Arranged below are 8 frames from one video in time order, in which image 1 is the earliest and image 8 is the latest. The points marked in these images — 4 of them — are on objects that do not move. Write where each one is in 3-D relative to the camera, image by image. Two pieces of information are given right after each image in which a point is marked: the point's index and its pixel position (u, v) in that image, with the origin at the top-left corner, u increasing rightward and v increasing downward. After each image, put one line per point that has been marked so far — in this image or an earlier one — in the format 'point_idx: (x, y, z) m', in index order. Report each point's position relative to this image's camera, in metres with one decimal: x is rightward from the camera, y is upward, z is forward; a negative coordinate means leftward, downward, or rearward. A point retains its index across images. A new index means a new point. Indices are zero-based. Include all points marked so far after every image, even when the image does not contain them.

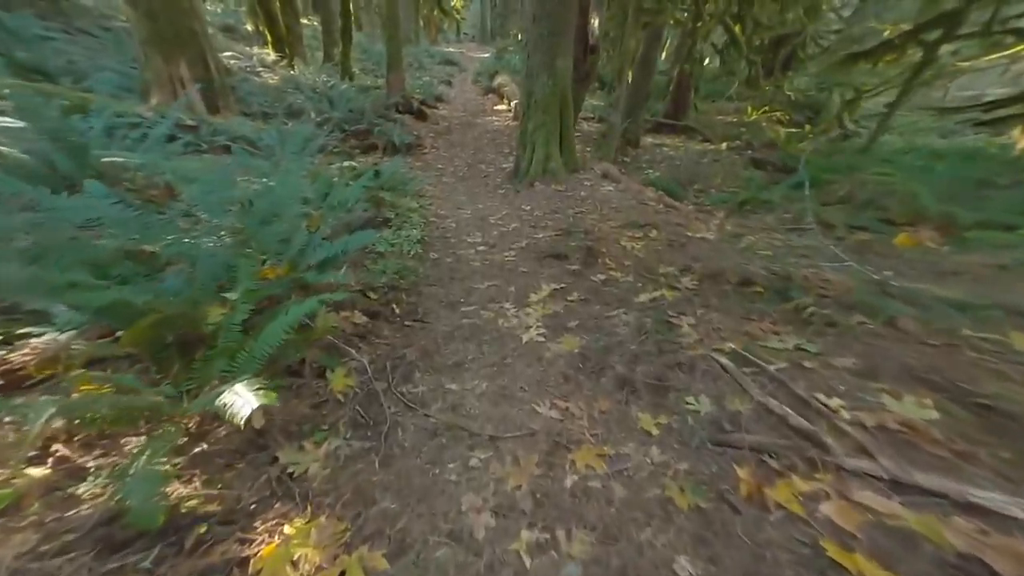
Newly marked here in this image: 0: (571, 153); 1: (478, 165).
0: (+1.4, +3.1, +9.1) m
1: (-0.9, +3.6, +11.1) m
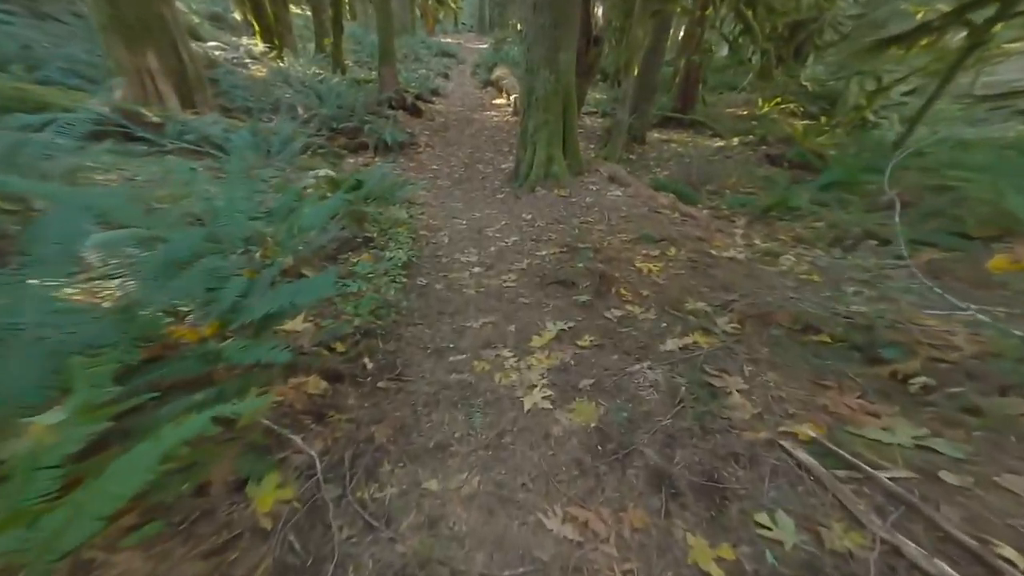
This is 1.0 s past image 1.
0: (+1.4, +2.8, +8.2) m
1: (-0.9, +3.3, +10.3) m
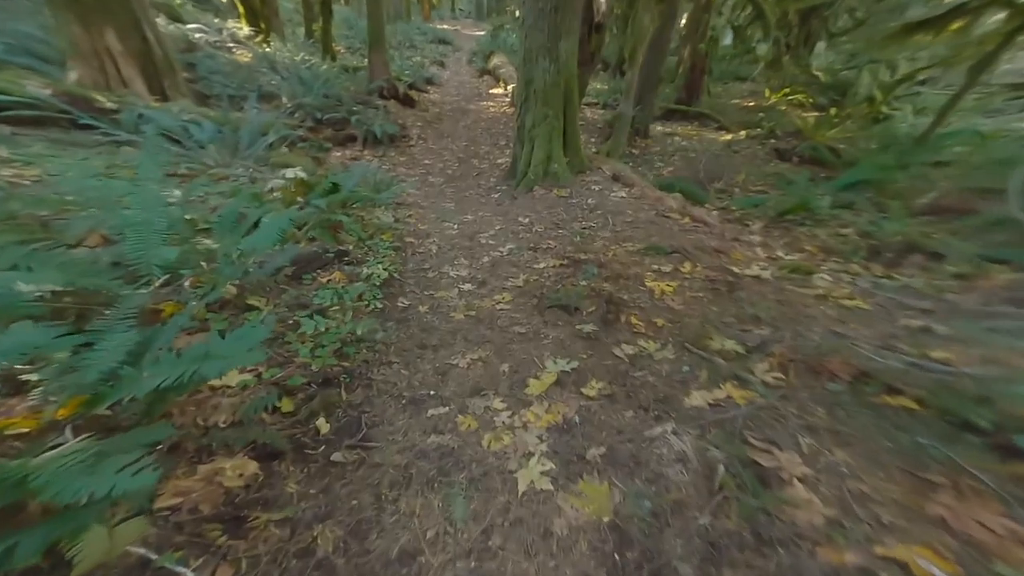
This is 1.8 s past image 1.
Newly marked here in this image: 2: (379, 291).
0: (+1.3, +2.7, +7.6) m
1: (-1.0, +3.2, +9.5) m
2: (-1.4, -0.1, +4.0) m
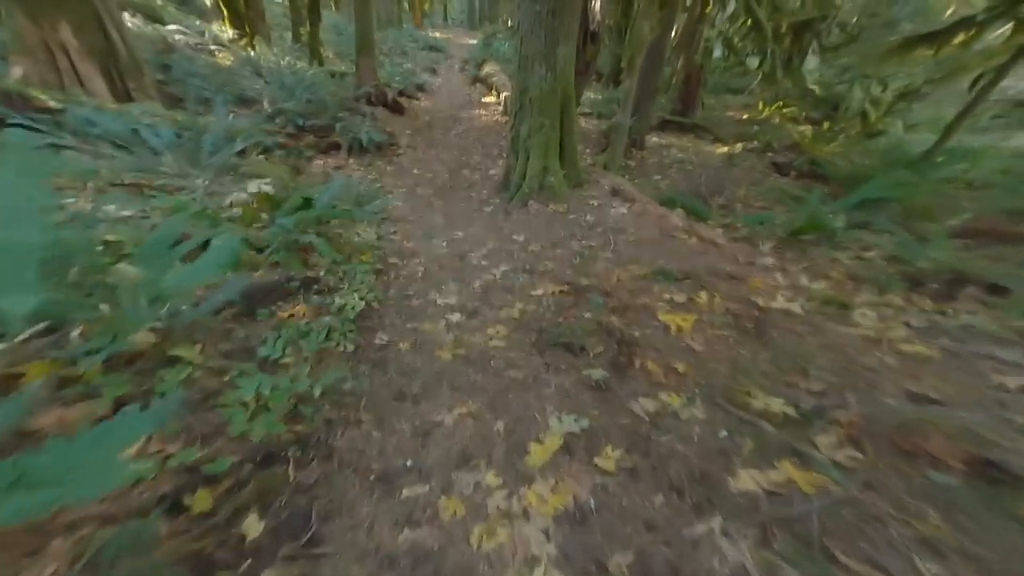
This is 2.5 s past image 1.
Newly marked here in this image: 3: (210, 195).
0: (+1.1, +2.3, +7.1) m
1: (-1.2, +2.8, +9.0) m
2: (-1.4, -0.3, +3.4) m
3: (-3.4, +1.0, +4.3) m
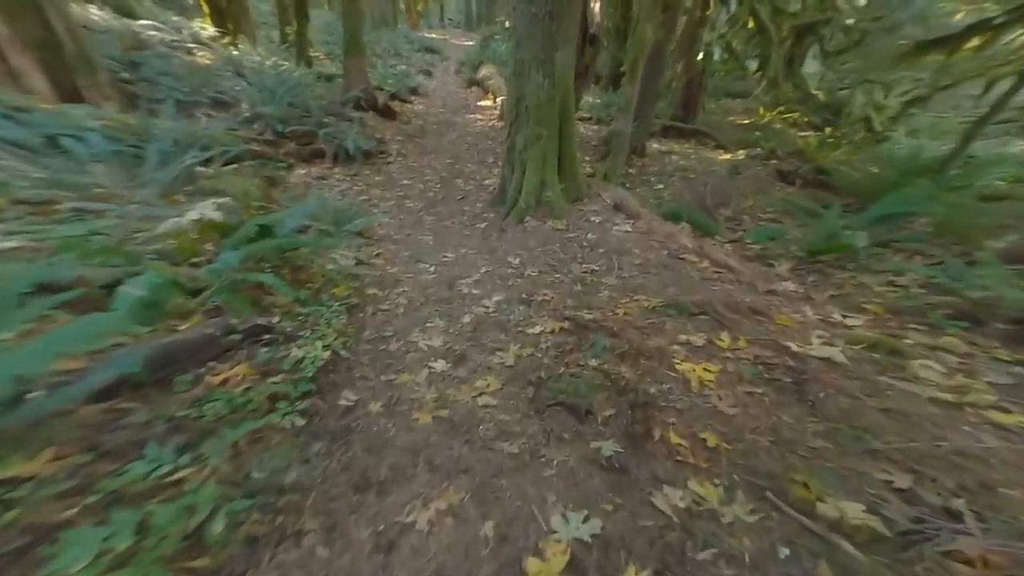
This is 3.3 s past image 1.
0: (+1.0, +1.9, +6.6) m
1: (-1.3, +2.4, +8.5) m
2: (-1.5, -0.7, +2.8) m
3: (-3.5, +0.6, +3.7) m
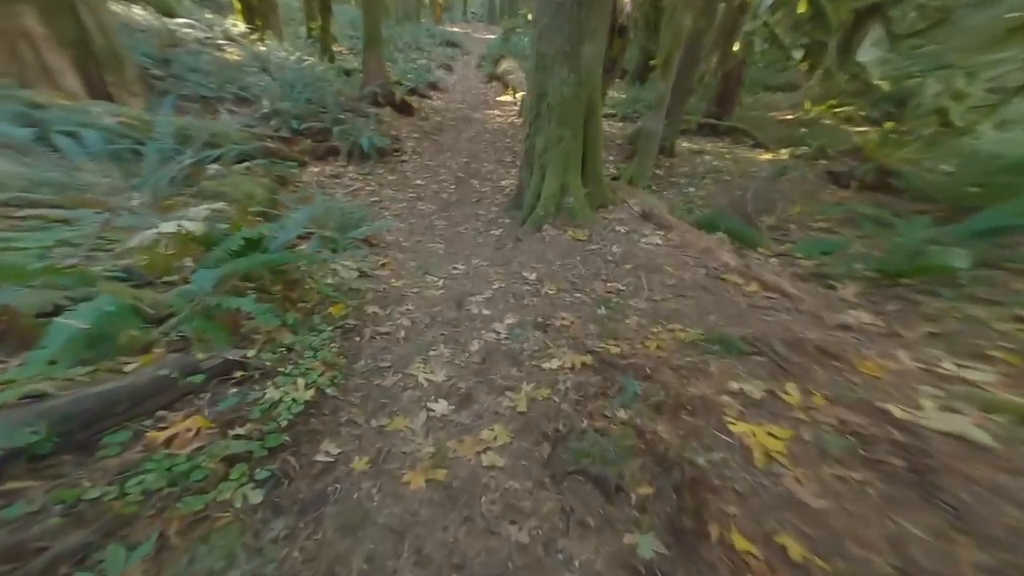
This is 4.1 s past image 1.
0: (+1.3, +1.7, +5.9) m
1: (-0.9, +2.2, +8.0) m
2: (-1.4, -0.9, +2.3) m
3: (-3.3, +0.5, +3.3) m
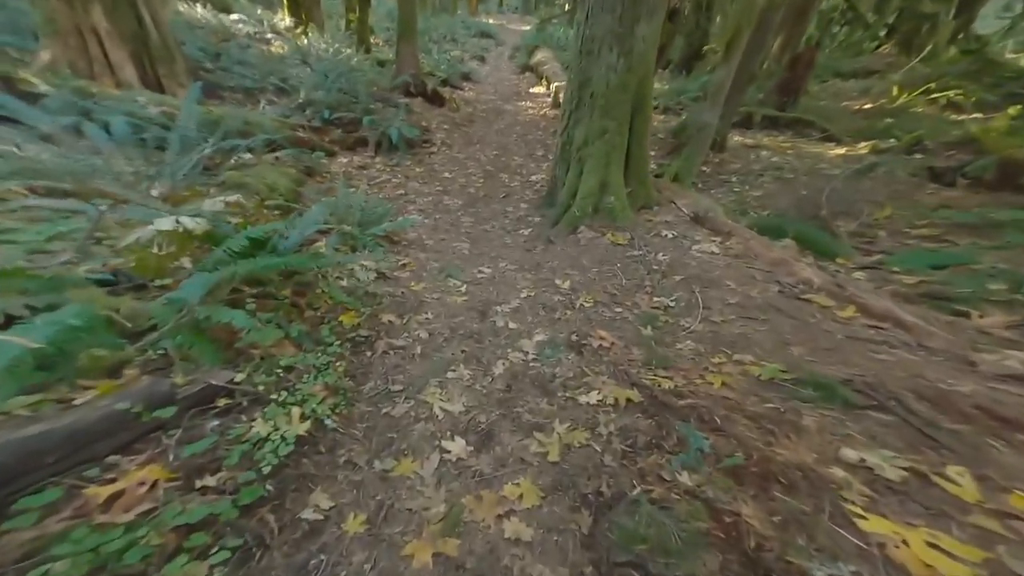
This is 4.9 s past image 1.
0: (+1.8, +1.5, +5.3) m
1: (-0.3, +2.2, +7.4) m
2: (-1.3, -1.0, +1.9) m
3: (-3.1, +0.5, +3.0) m
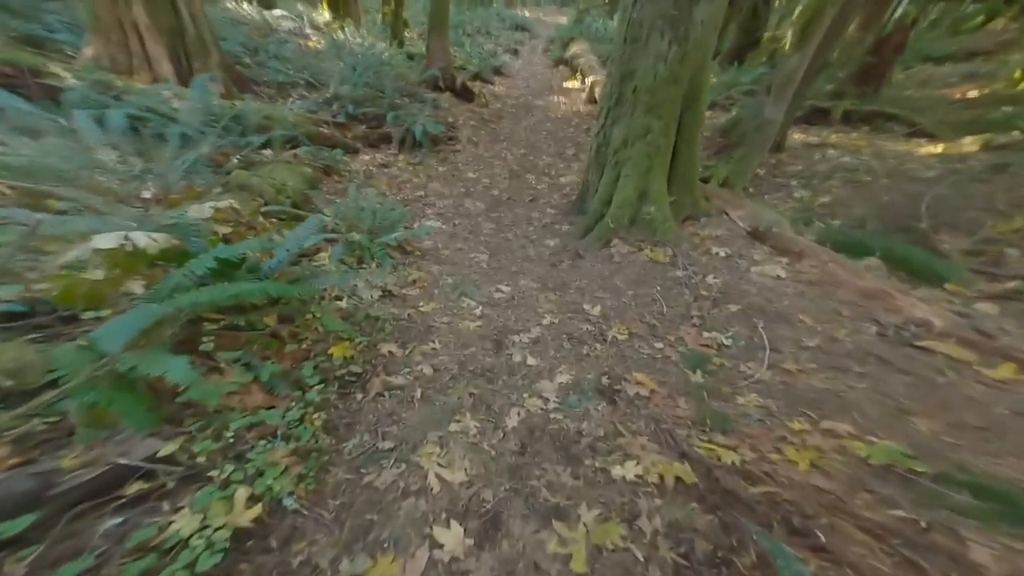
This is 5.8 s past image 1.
0: (+2.1, +1.2, +4.5) m
1: (+0.2, +2.0, +6.8) m
2: (-1.2, -1.2, +1.4) m
3: (-2.9, +0.3, +2.6) m
